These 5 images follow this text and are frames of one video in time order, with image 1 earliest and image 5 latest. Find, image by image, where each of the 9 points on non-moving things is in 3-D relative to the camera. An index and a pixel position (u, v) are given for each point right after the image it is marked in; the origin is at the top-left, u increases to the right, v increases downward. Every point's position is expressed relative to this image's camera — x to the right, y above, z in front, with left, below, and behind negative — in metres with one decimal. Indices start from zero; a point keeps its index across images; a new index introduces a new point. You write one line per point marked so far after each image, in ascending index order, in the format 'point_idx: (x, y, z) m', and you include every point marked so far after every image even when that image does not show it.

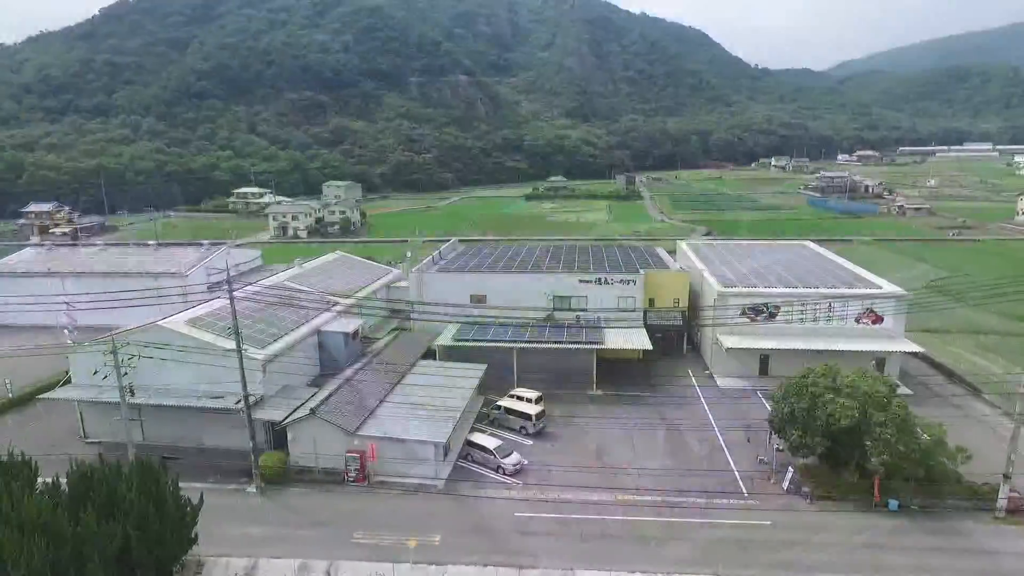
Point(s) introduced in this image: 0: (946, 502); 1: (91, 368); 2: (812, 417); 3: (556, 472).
0: (+8.4, -4.1, +11.8) m
1: (-8.9, -1.9, +14.5) m
2: (+6.0, -2.5, +12.1) m
3: (+1.0, -4.0, +13.3) m
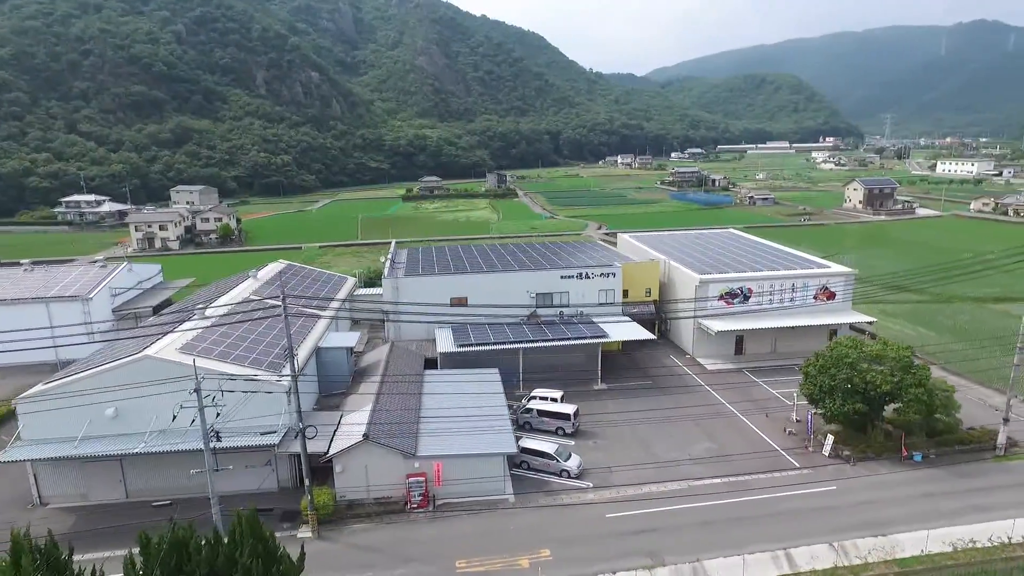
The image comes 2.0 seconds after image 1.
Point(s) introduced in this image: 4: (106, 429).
0: (+9.8, -3.5, +13.5) m
1: (-7.8, -2.4, +11.9) m
2: (+7.3, -2.1, +13.2) m
3: (+2.2, -3.9, +13.2) m
4: (-7.8, -2.7, +11.9) m
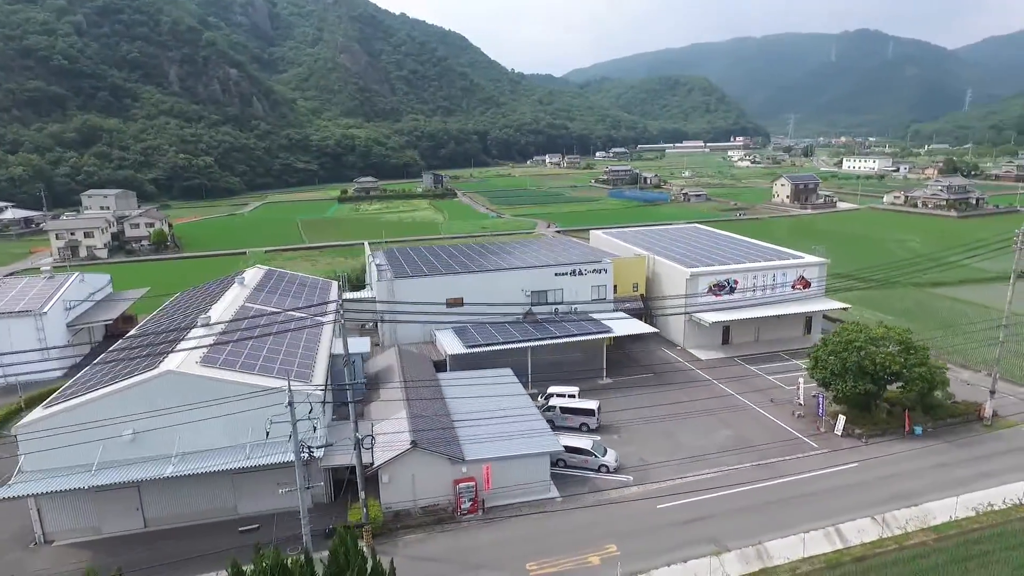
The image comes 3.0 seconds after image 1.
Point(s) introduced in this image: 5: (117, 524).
0: (+10.5, -3.2, +14.6) m
1: (-6.8, -2.6, +10.9) m
2: (+7.9, -1.8, +14.0) m
3: (+3.0, -3.8, +13.4) m
4: (-6.9, -2.9, +10.9) m
5: (-7.2, -4.3, +11.1) m
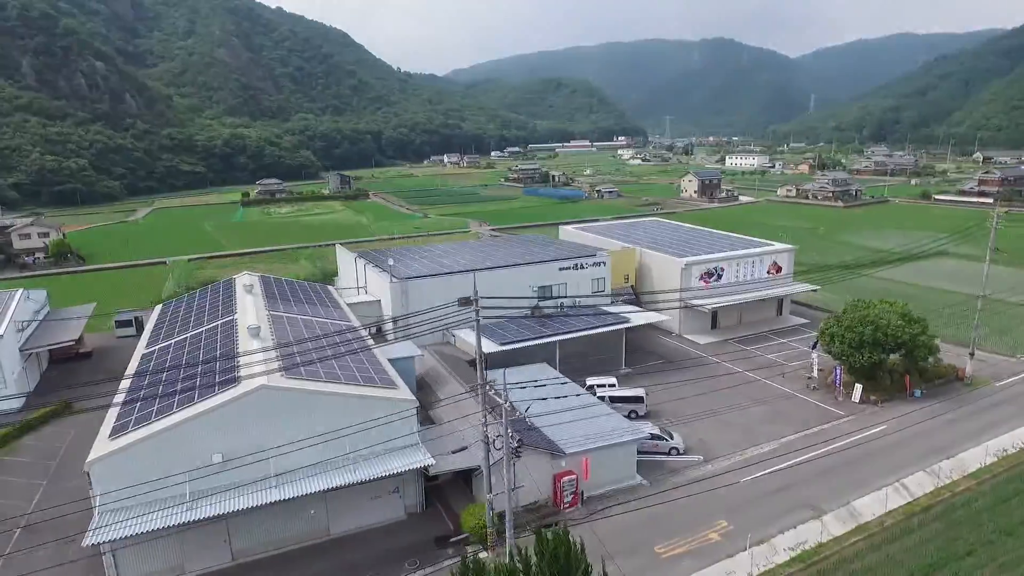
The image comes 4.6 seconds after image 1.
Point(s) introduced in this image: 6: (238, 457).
0: (+11.6, -2.6, +16.6) m
1: (-4.8, -2.7, +9.9) m
2: (+9.1, -1.3, +15.6) m
3: (+4.5, -3.5, +14.1) m
4: (-4.8, -3.1, +9.8) m
5: (-5.1, -4.5, +10.0) m
6: (-4.5, -2.8, +10.0) m
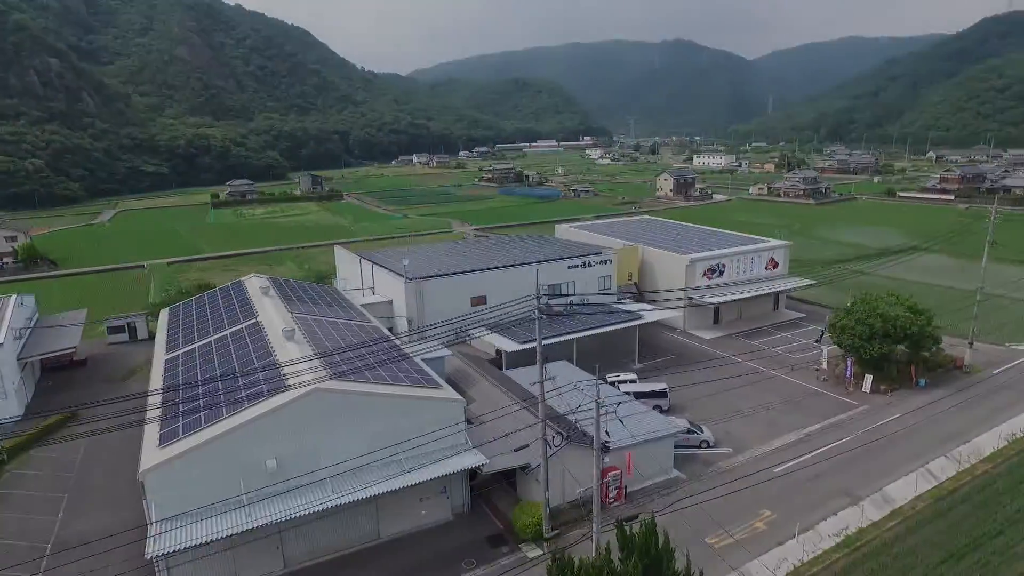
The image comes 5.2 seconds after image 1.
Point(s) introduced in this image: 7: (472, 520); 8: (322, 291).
0: (+12.1, -2.4, +17.3) m
1: (-3.8, -2.8, +9.7) m
2: (+9.7, -1.1, +16.1) m
3: (+5.2, -3.4, +14.4) m
4: (-3.9, -3.1, +9.6) m
5: (-4.1, -4.5, +9.8) m
6: (-3.6, -2.8, +9.8) m
7: (-0.8, -4.3, +11.2) m
8: (-5.8, -0.1, +18.5) m
